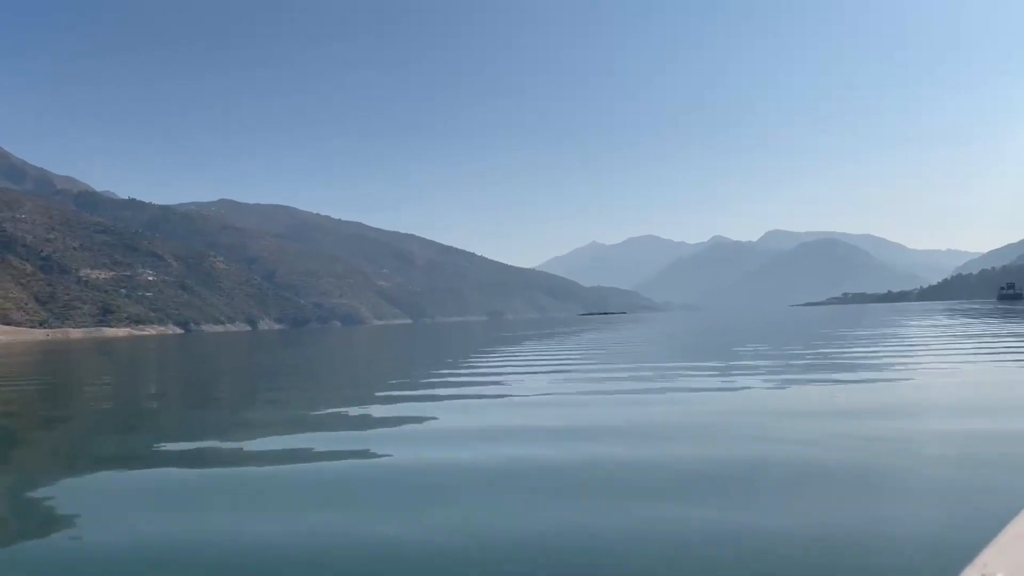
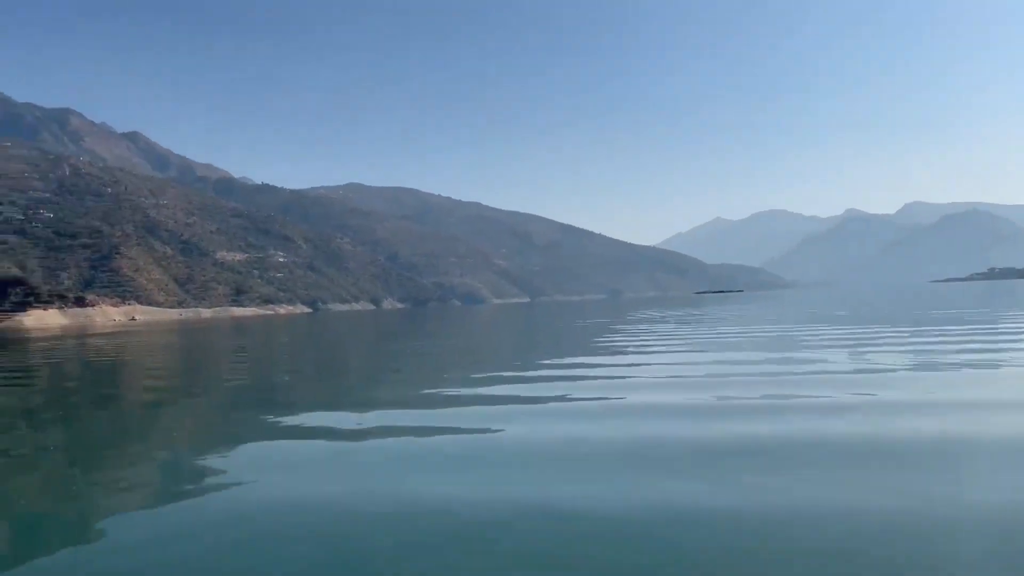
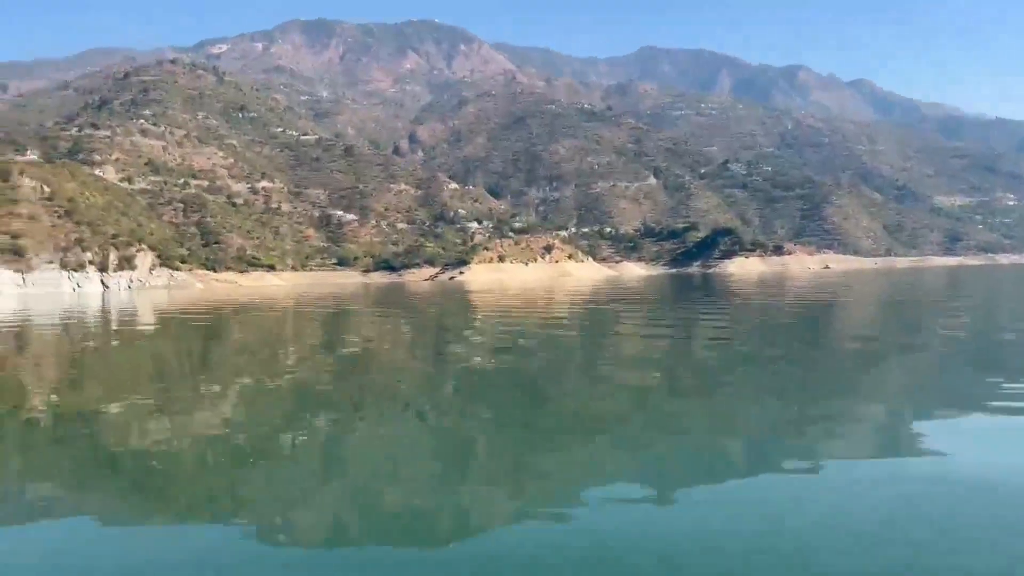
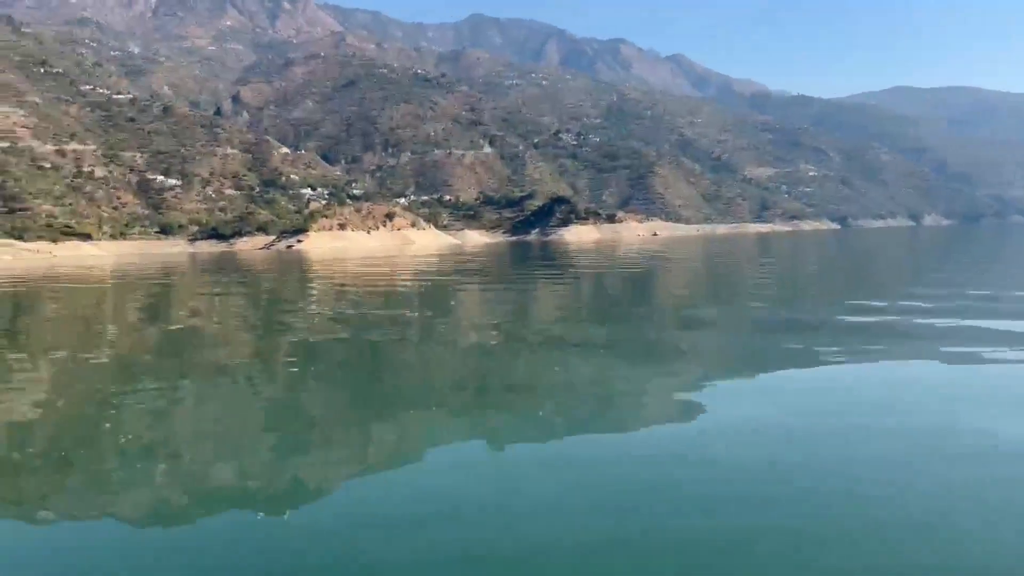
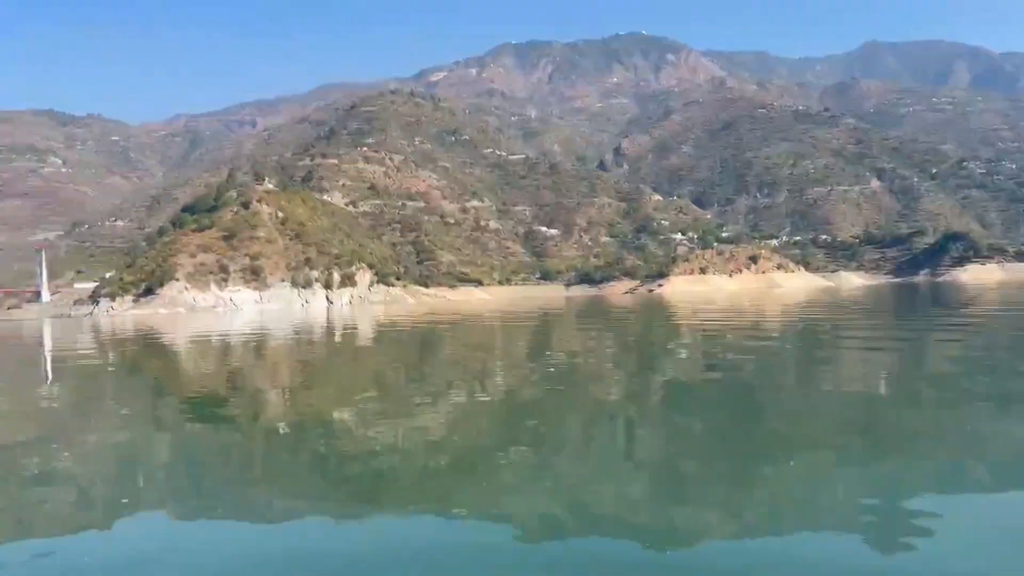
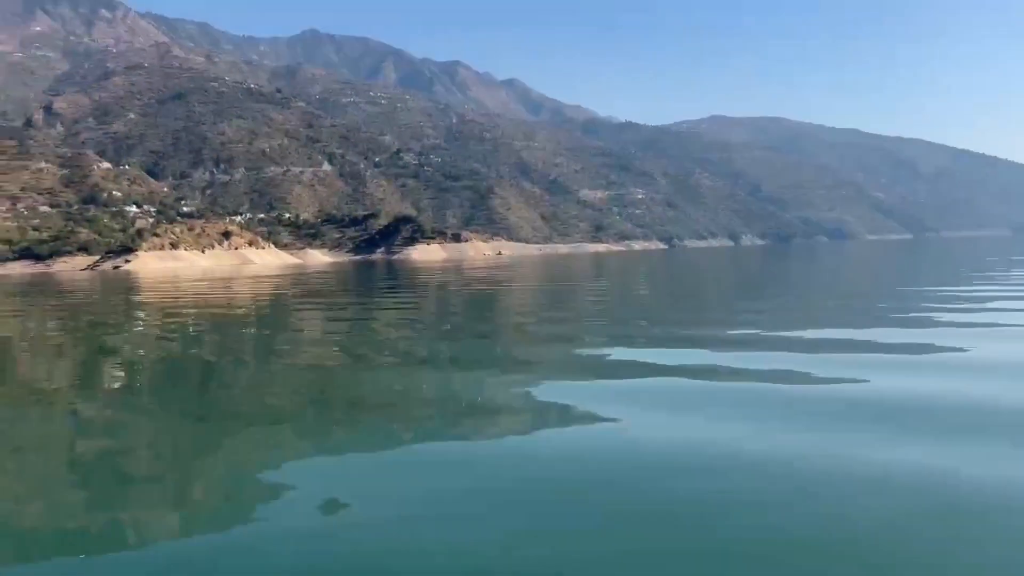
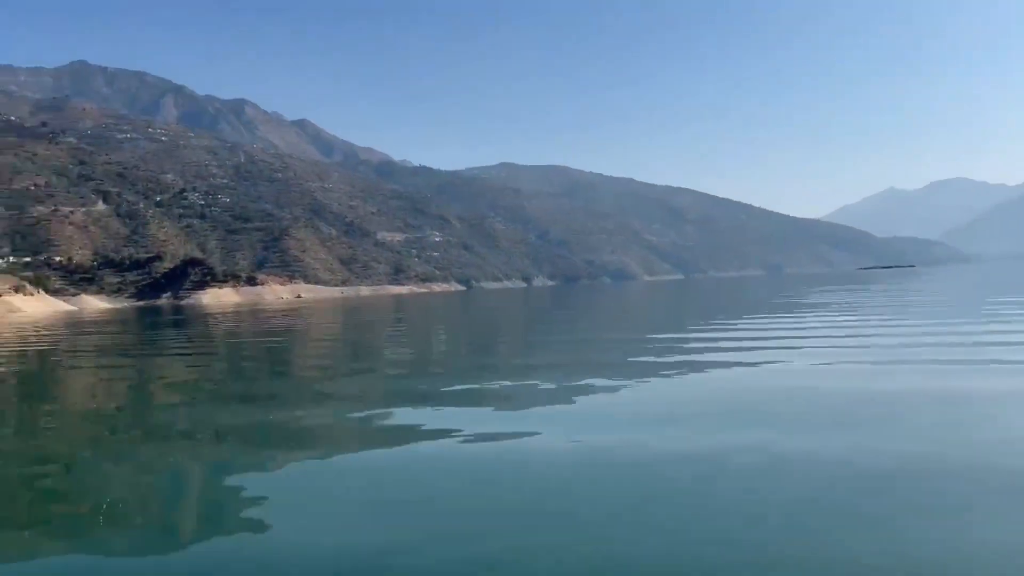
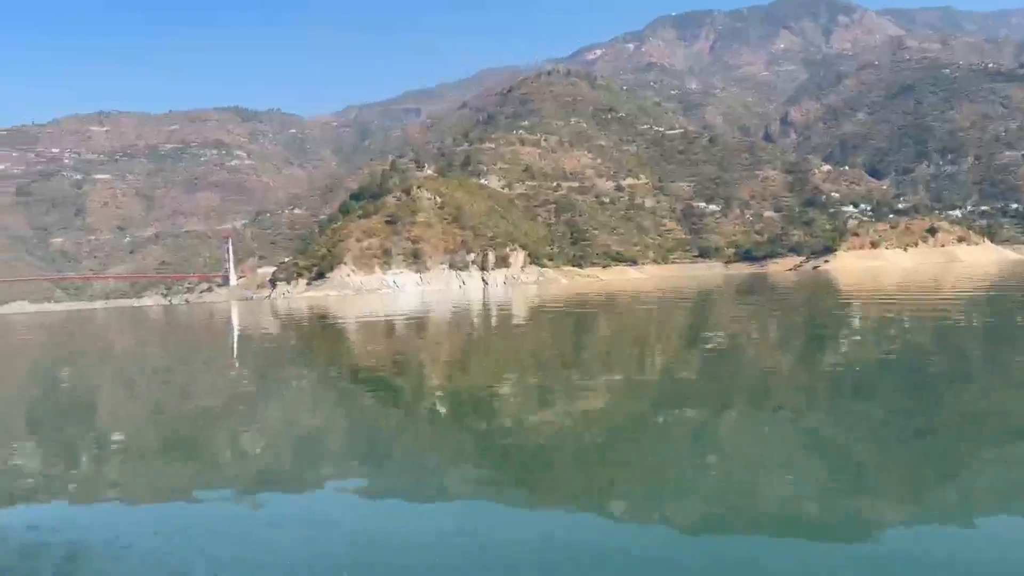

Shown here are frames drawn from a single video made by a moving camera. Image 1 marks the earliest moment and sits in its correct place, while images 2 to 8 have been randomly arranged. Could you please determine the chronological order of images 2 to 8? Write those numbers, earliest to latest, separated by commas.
2, 7, 6, 4, 3, 5, 8
